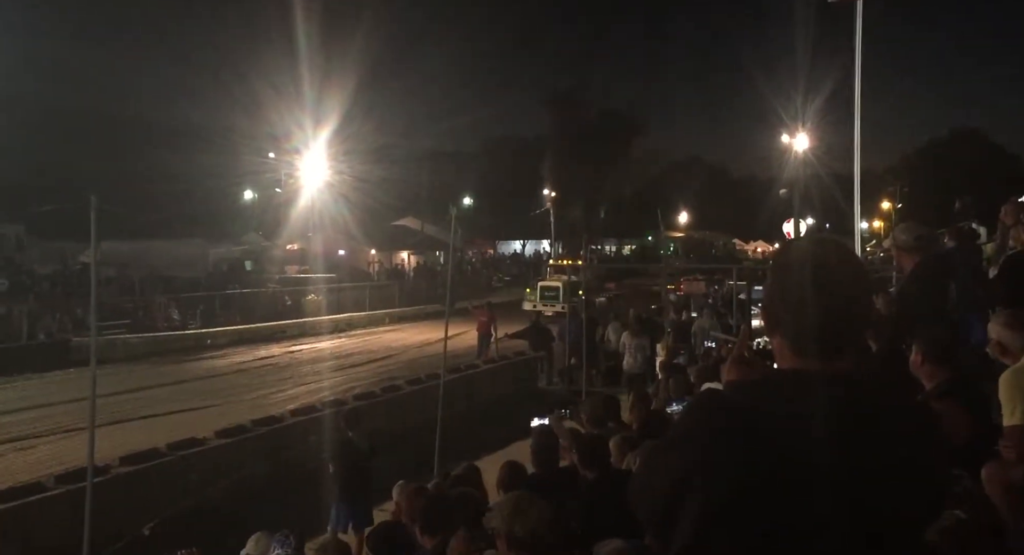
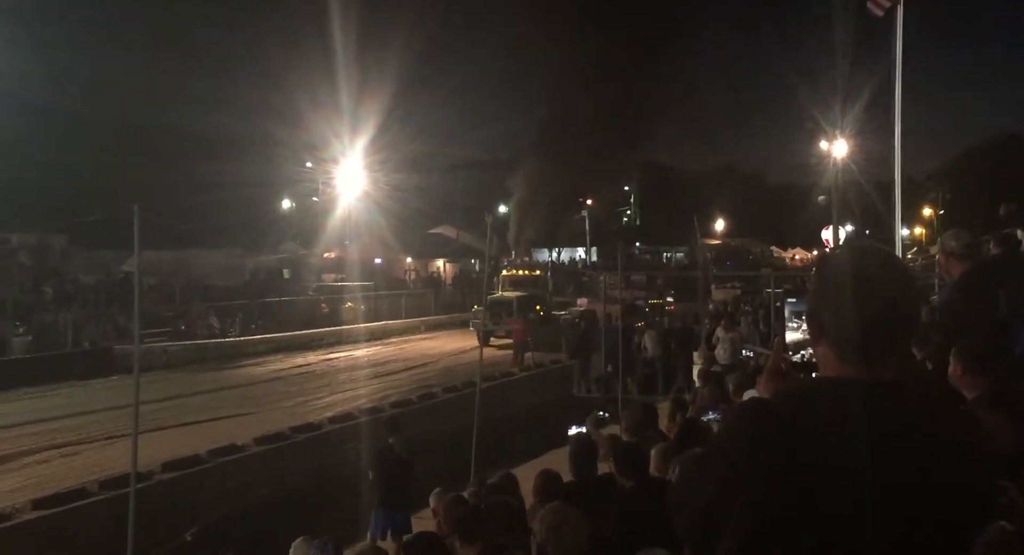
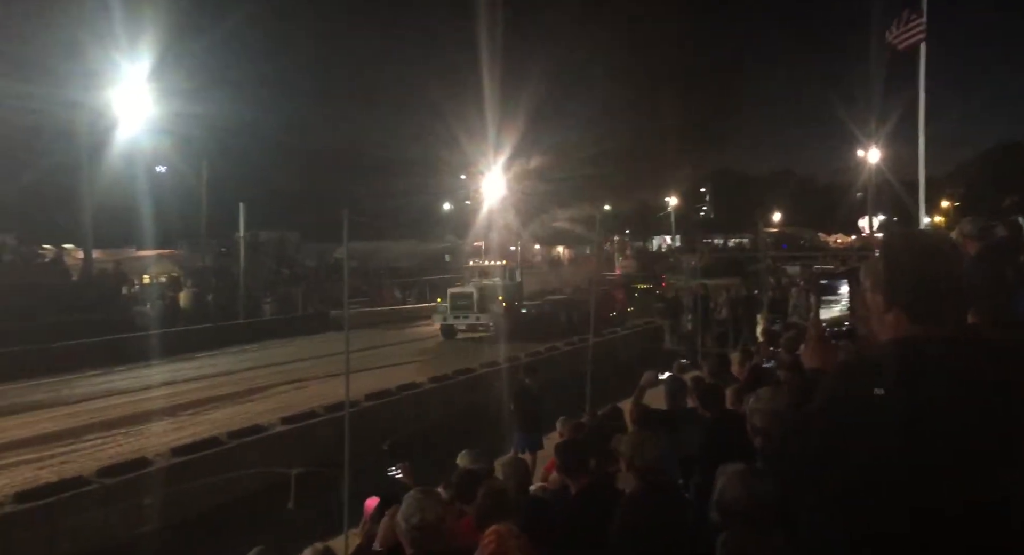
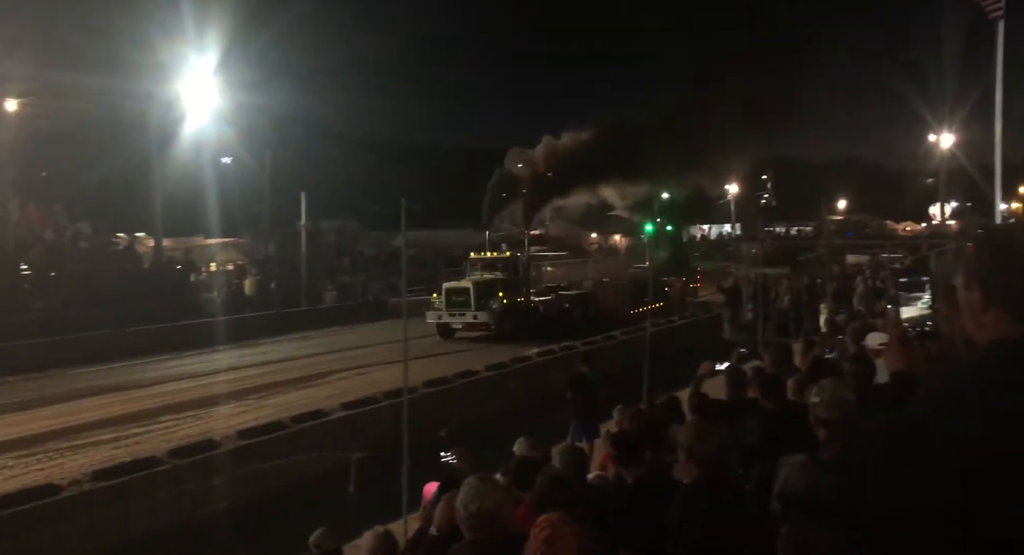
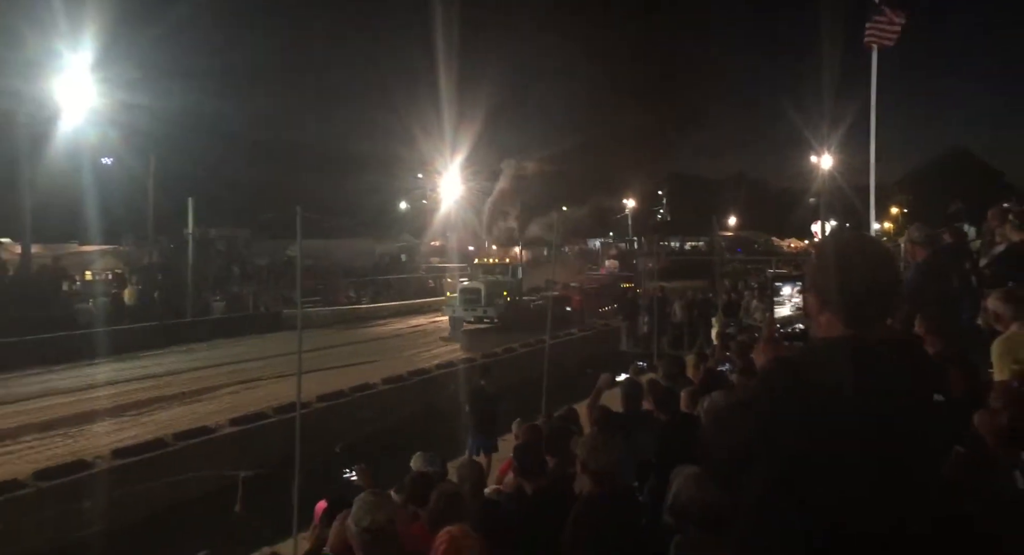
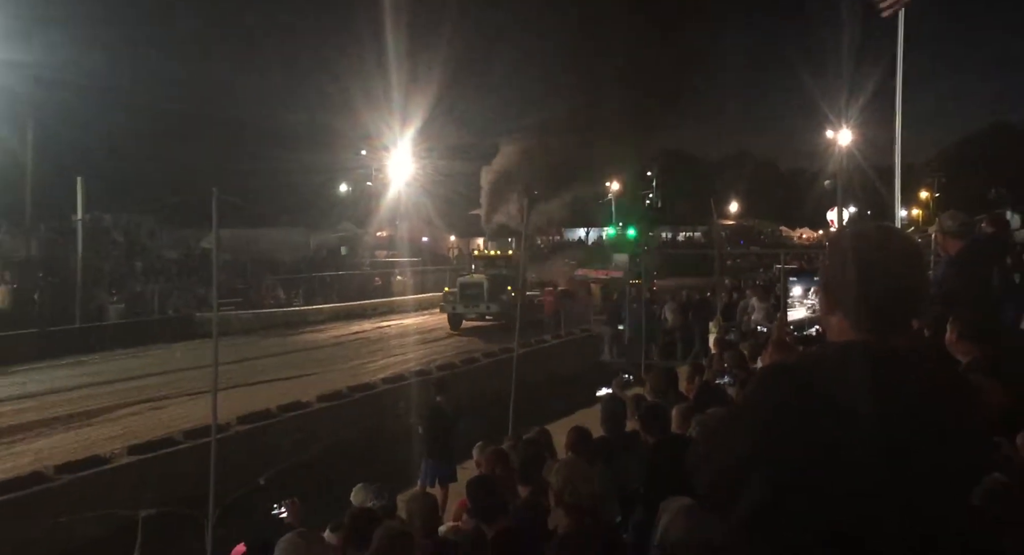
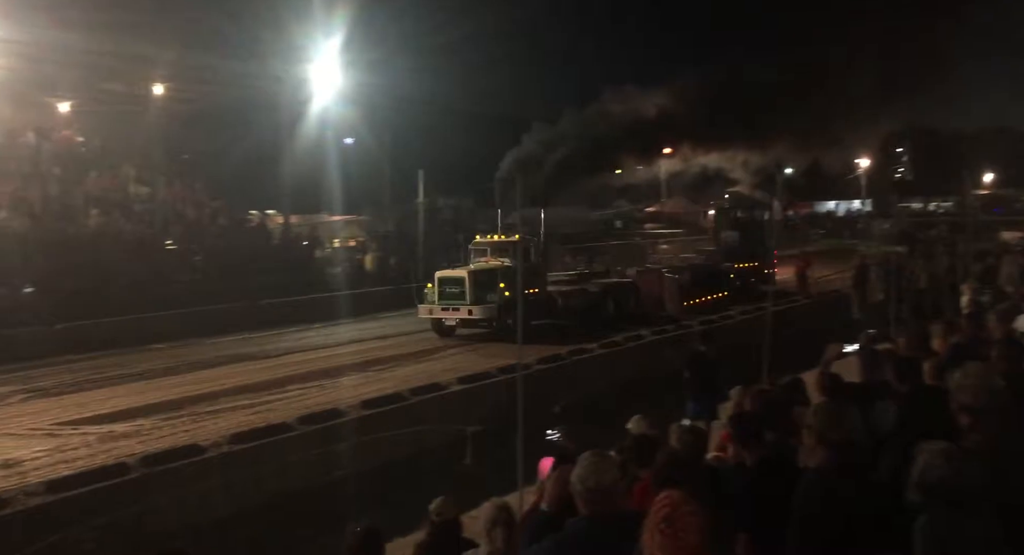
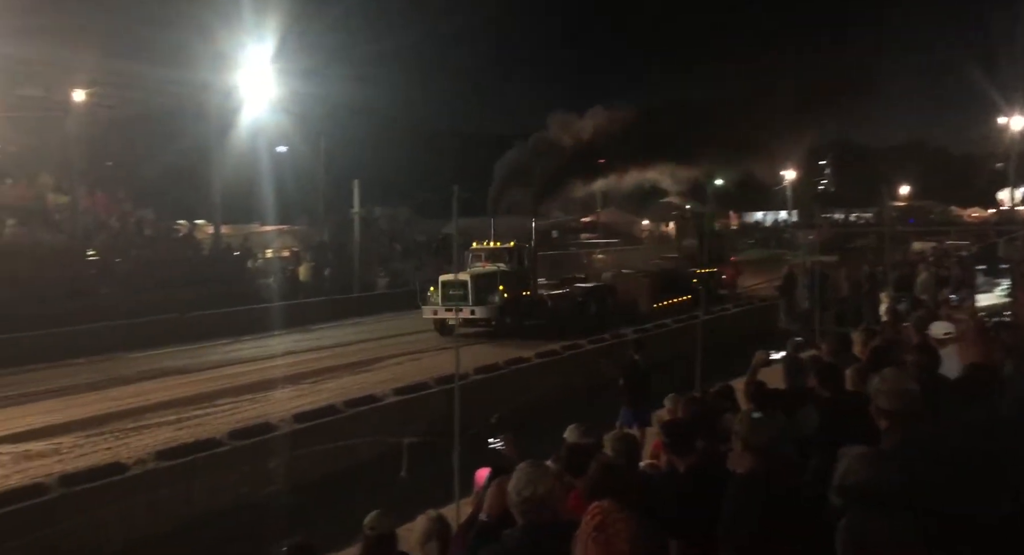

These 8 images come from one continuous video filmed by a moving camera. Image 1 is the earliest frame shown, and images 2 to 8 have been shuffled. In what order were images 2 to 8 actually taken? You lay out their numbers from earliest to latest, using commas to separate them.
2, 6, 5, 3, 4, 8, 7
